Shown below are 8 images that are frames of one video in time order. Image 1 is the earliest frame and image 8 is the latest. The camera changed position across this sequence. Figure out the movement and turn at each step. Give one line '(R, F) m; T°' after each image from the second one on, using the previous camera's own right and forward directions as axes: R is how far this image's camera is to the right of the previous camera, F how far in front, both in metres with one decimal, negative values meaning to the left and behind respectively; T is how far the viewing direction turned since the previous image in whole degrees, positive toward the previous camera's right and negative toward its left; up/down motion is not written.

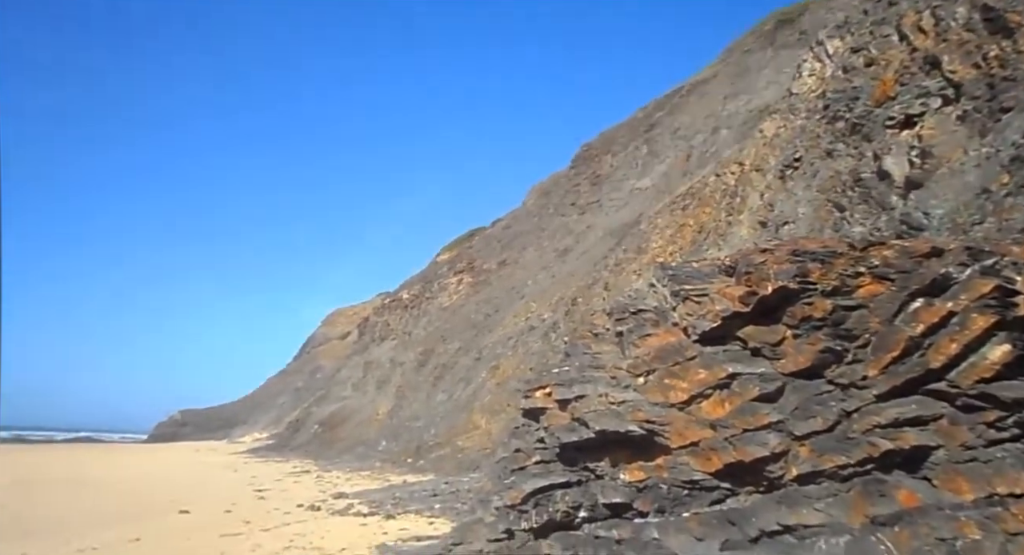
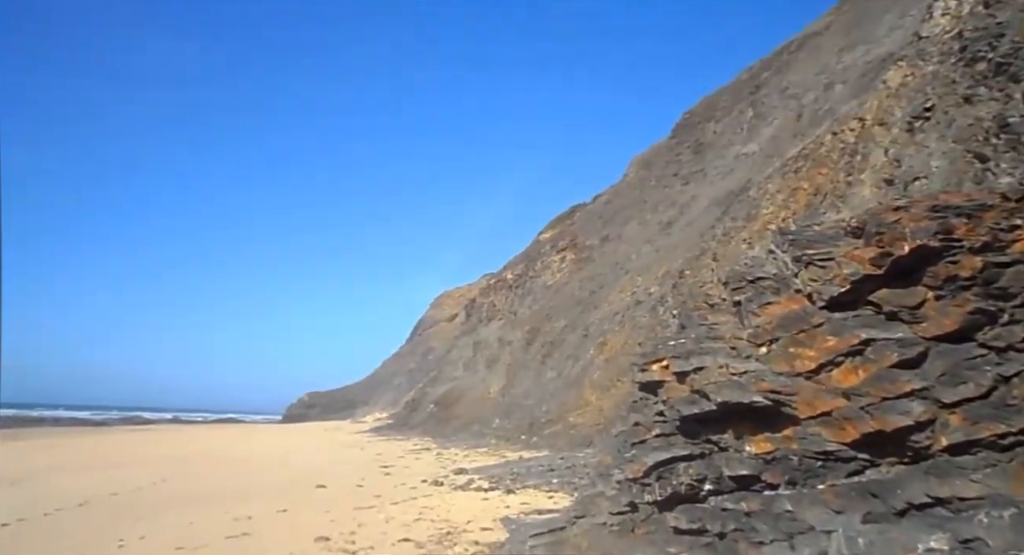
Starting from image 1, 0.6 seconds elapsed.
(-0.3, -0.1) m; -8°
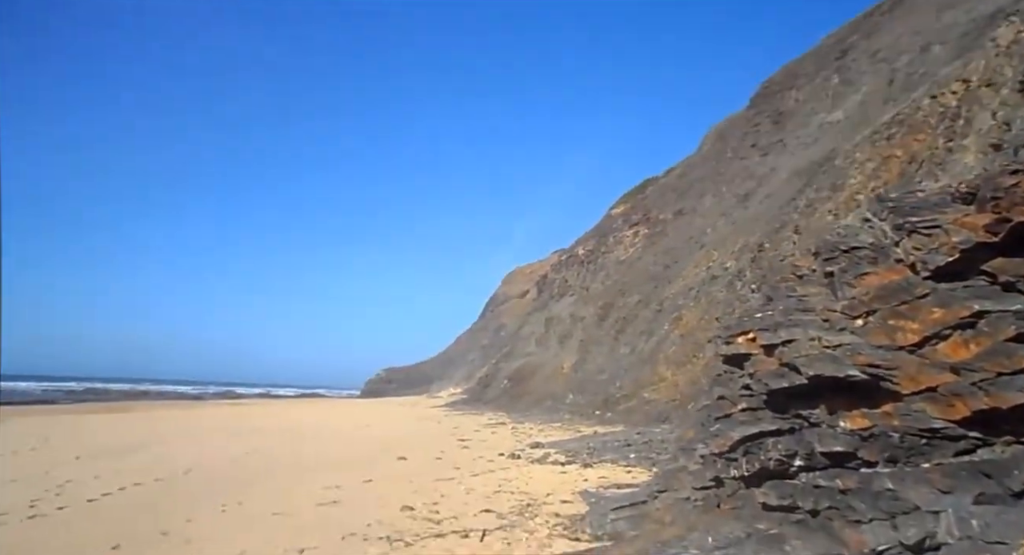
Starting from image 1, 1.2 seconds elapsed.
(-0.4, 0.0) m; -5°
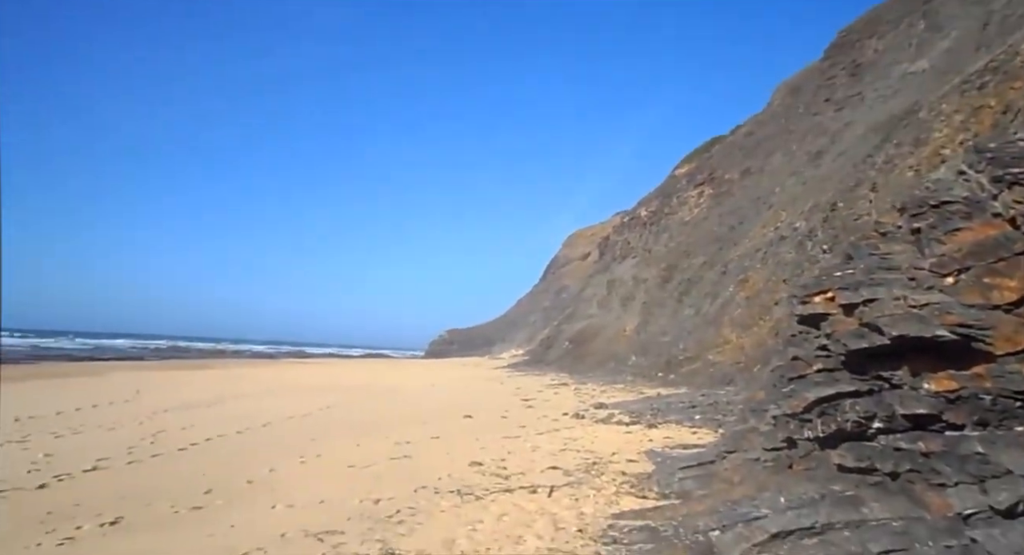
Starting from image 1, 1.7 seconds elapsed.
(-0.3, 0.0) m; -4°
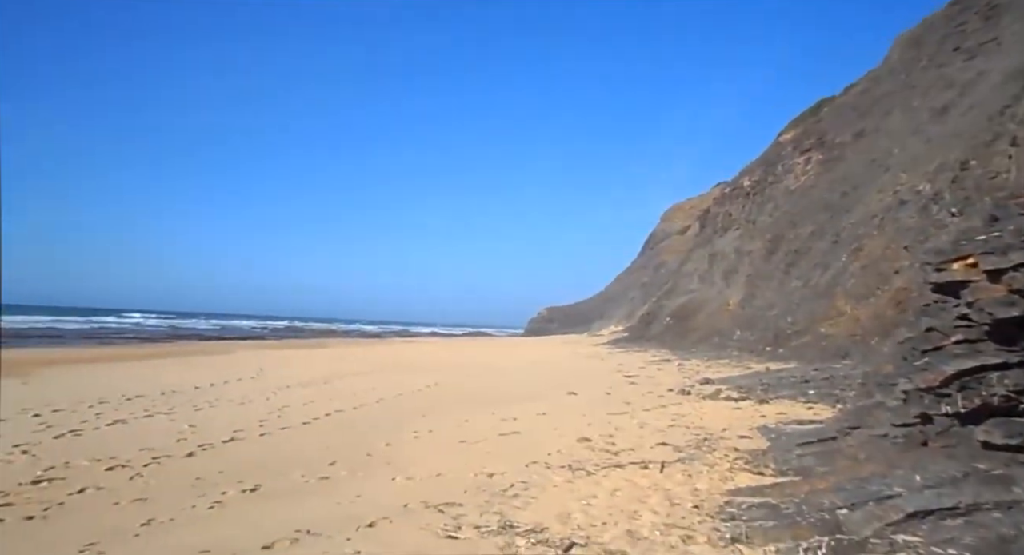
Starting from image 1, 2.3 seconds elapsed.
(-0.4, 0.0) m; -7°
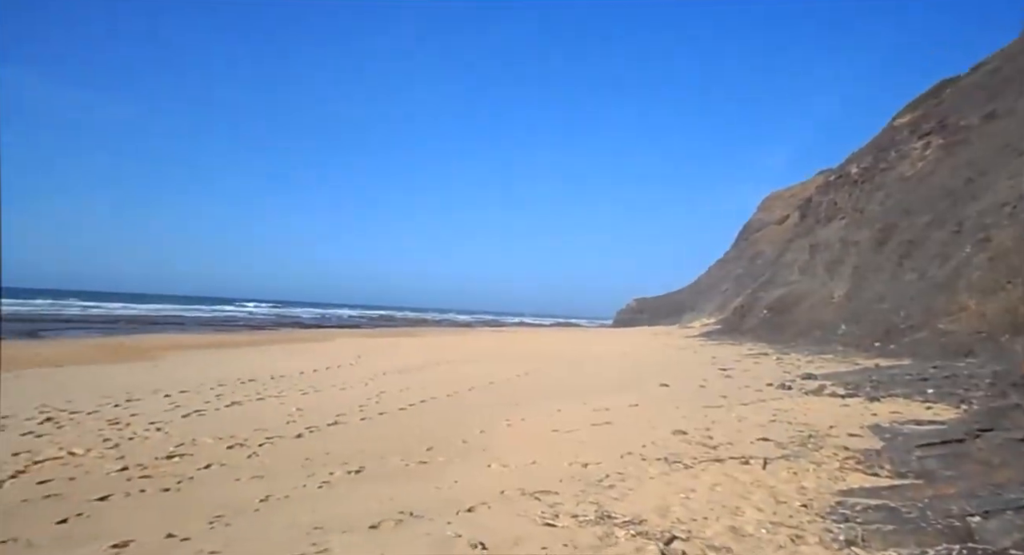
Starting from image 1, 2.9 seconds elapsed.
(-0.3, 0.0) m; -6°
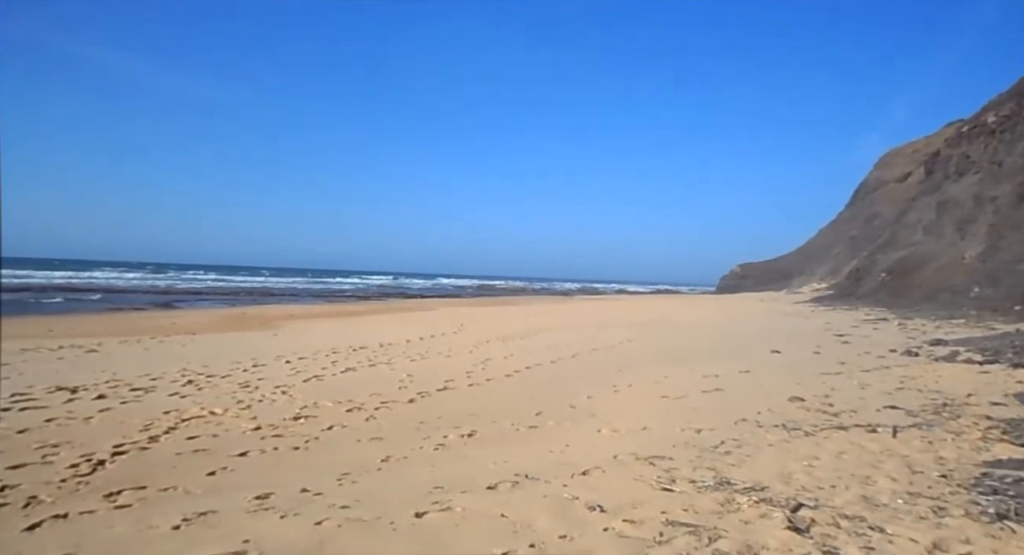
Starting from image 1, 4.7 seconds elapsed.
(-0.5, 0.0) m; -6°
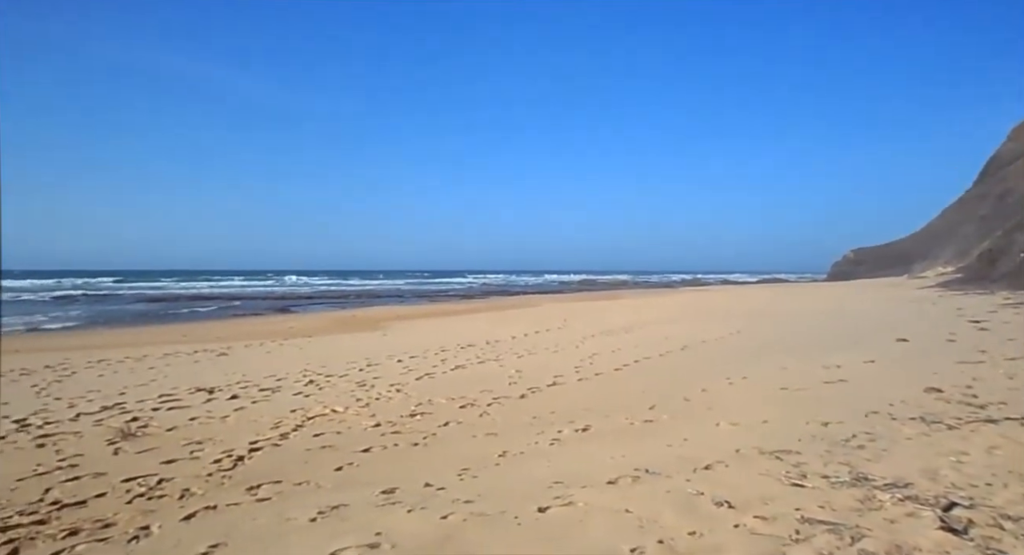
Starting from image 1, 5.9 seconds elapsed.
(-0.5, 0.0) m; -6°
